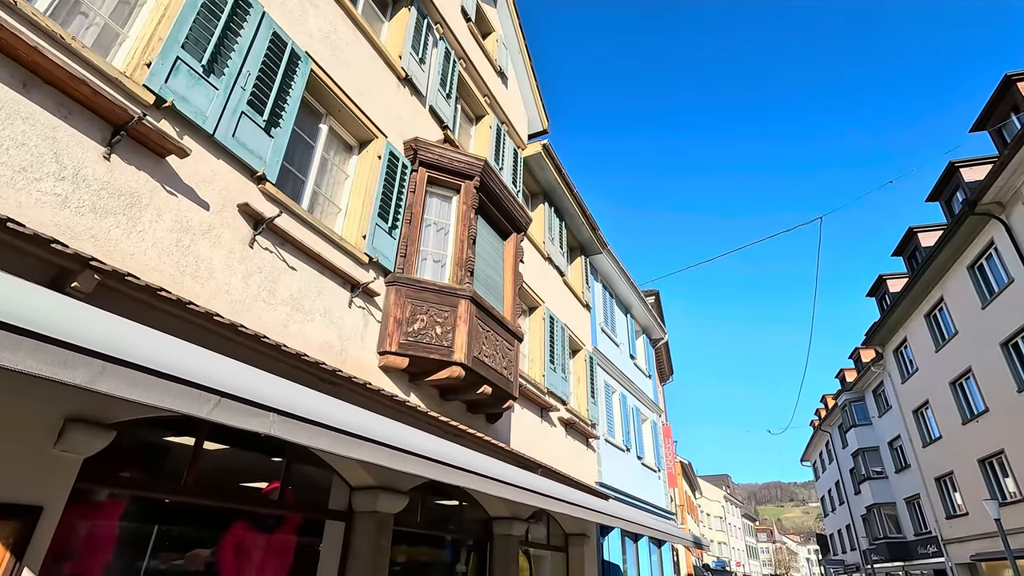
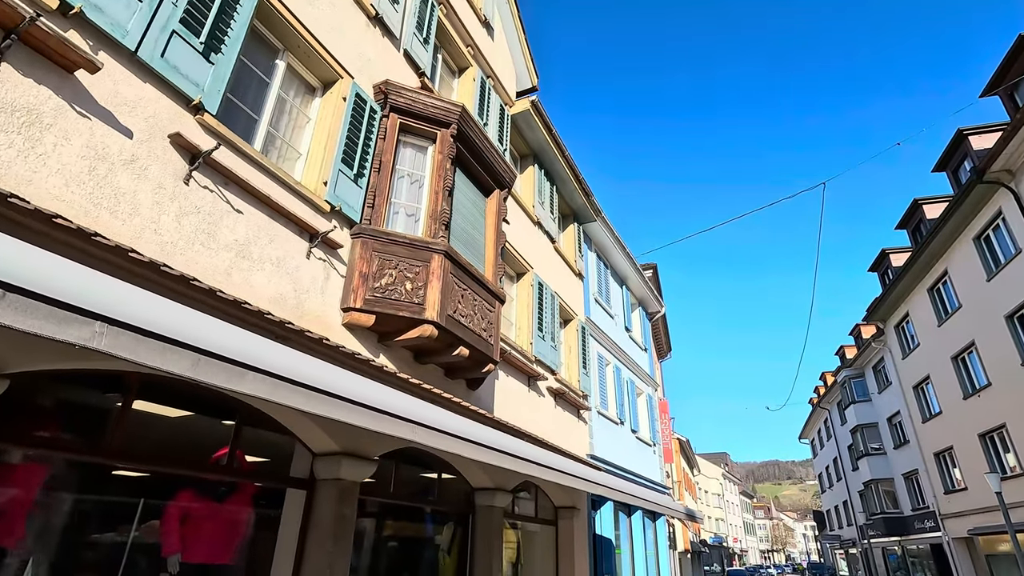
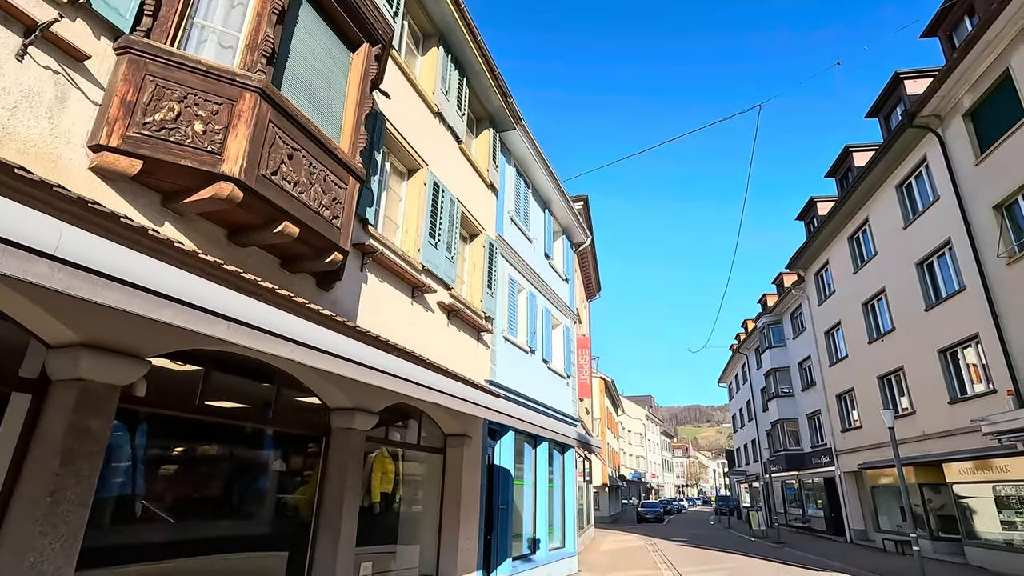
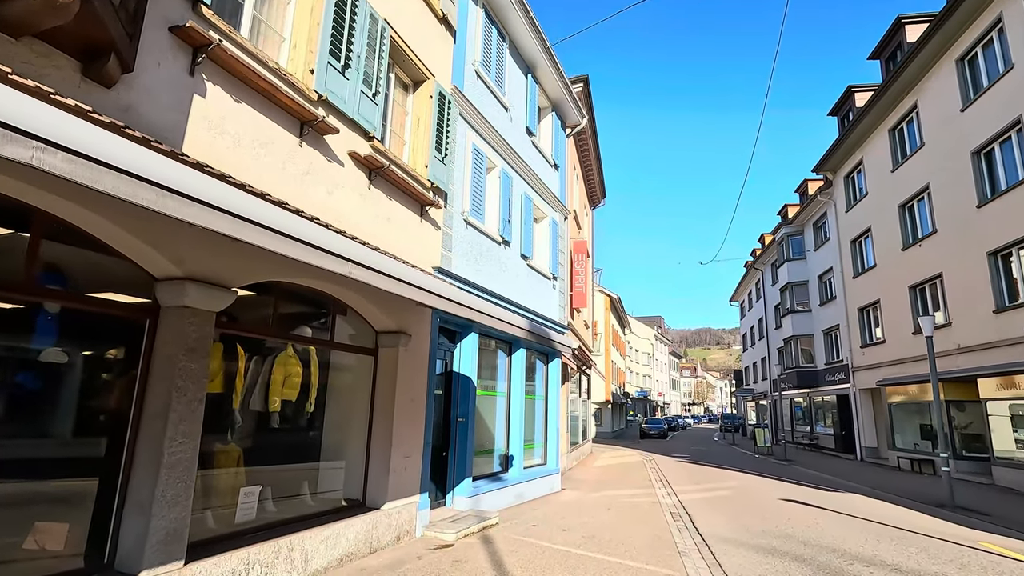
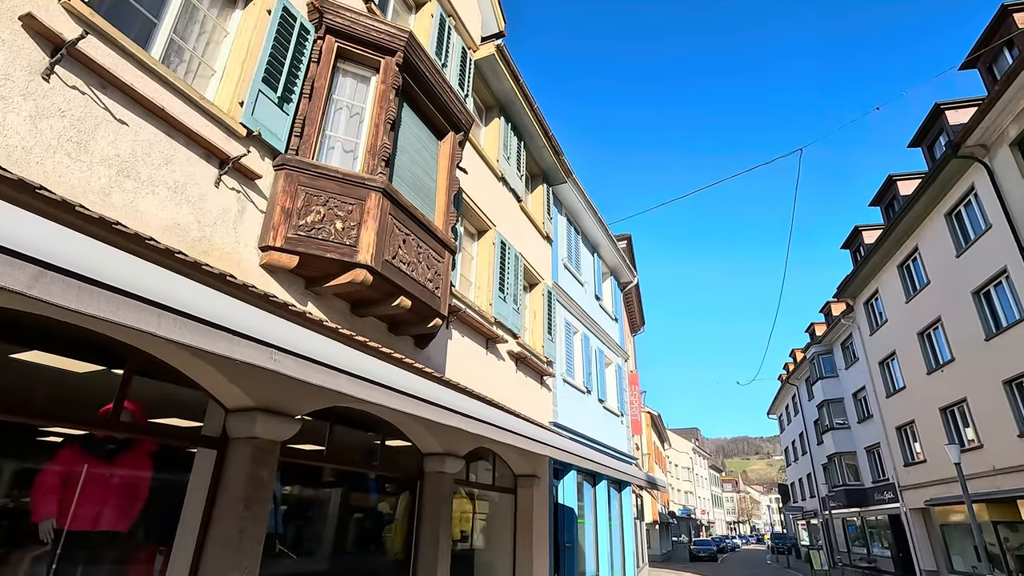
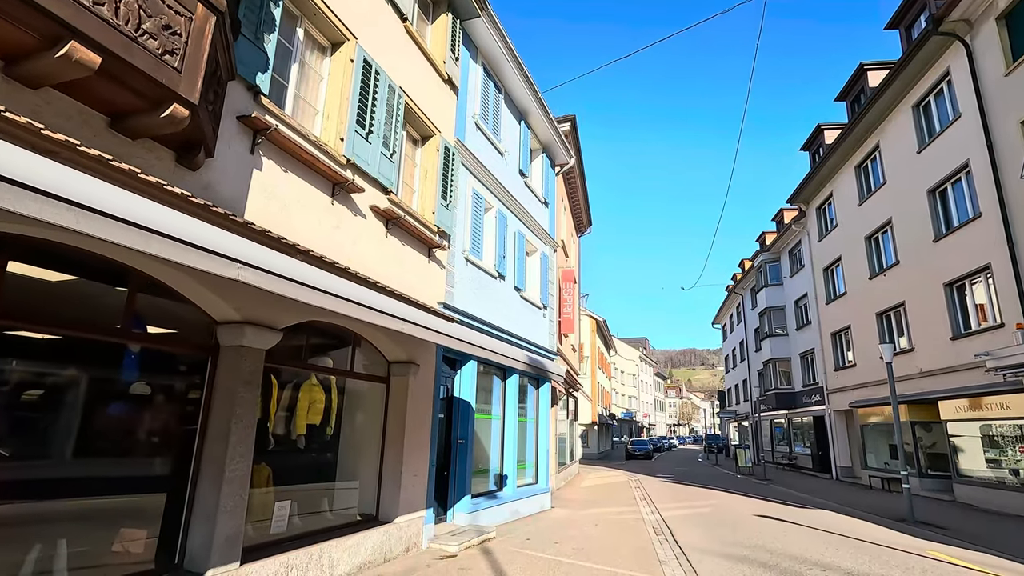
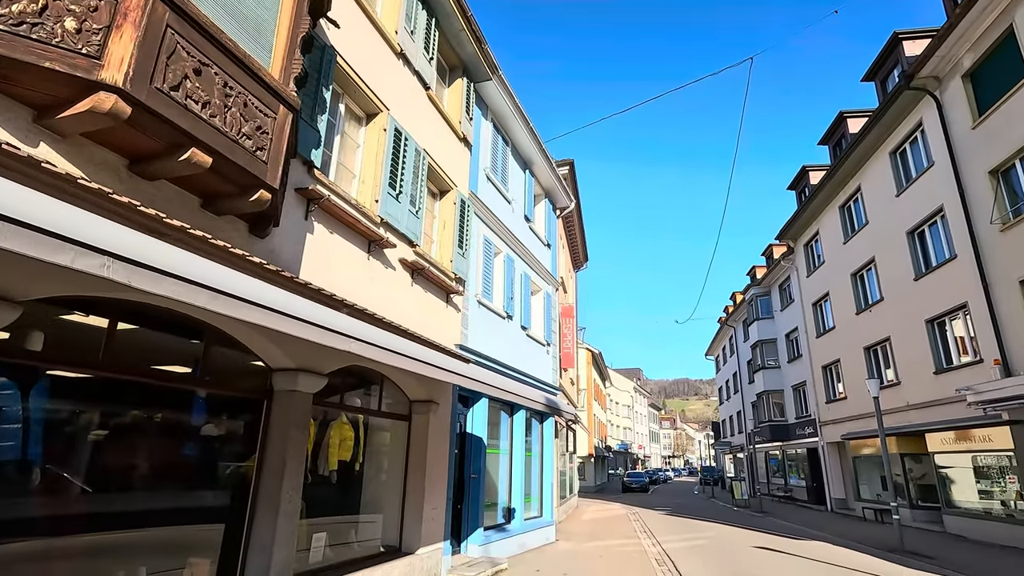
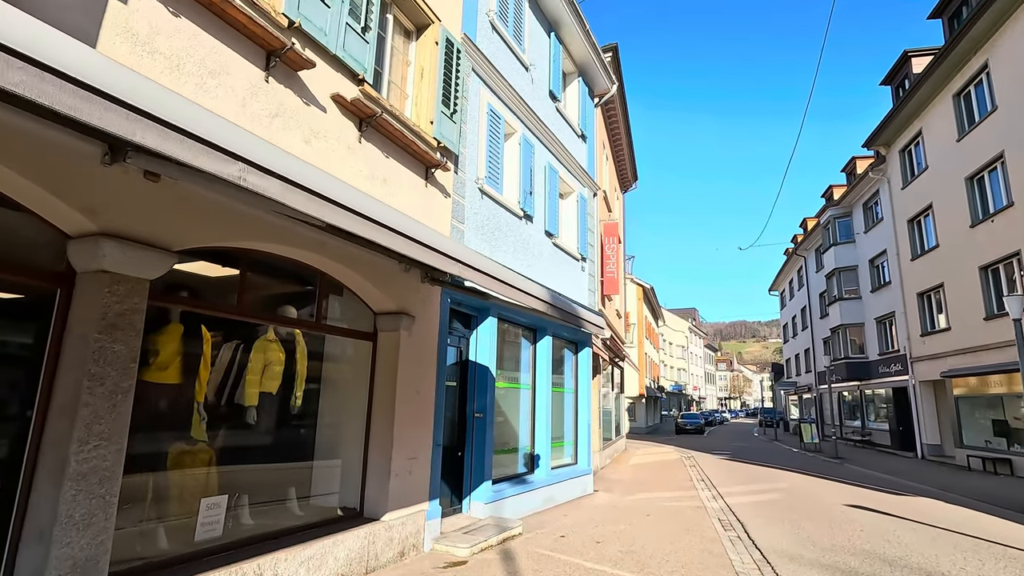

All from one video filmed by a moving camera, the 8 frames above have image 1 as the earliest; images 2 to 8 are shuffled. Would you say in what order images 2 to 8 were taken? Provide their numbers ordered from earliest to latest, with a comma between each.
2, 5, 3, 7, 6, 4, 8
